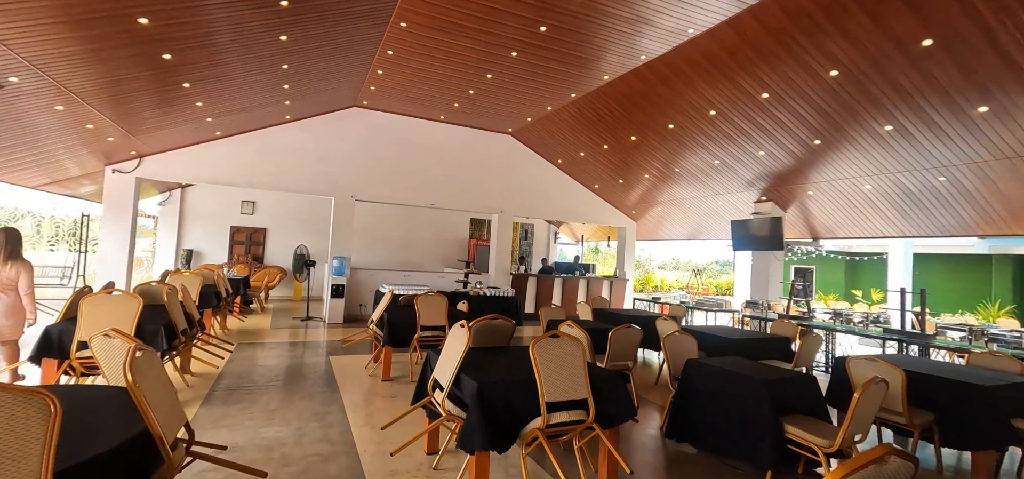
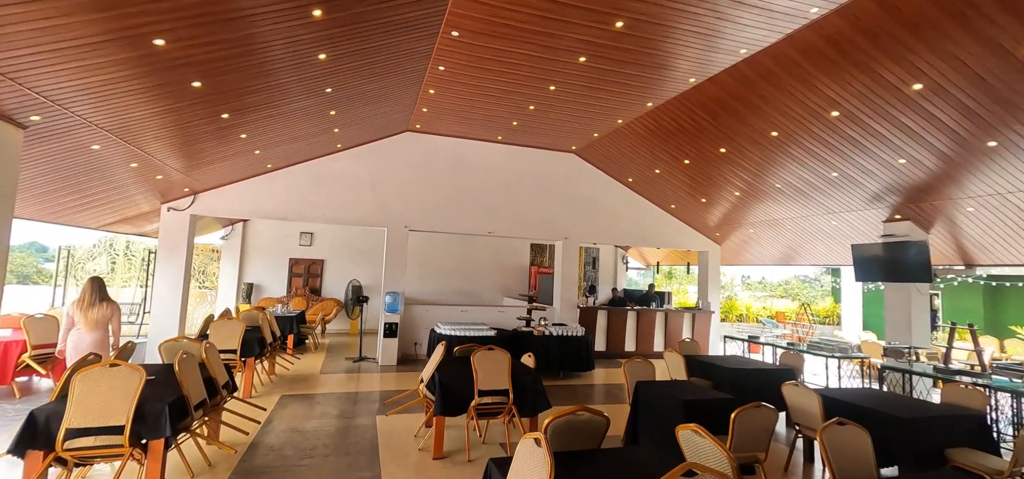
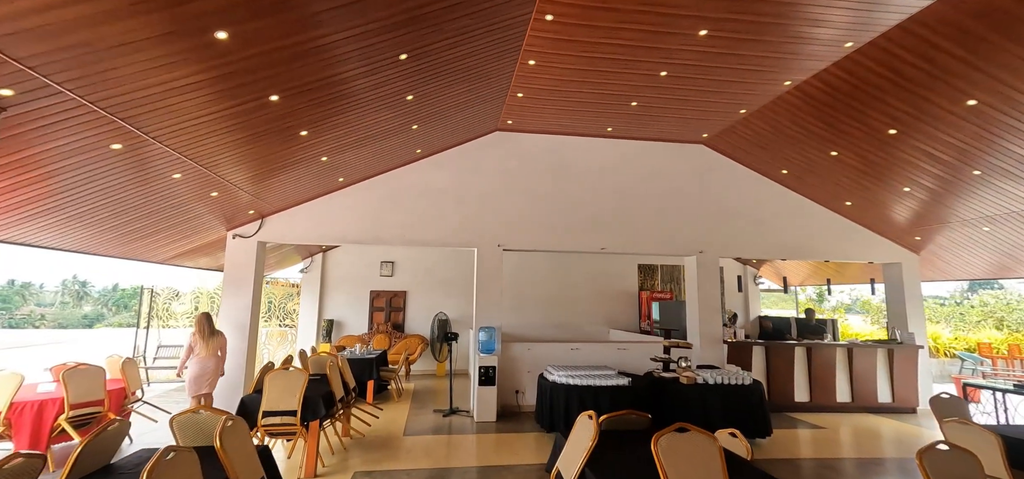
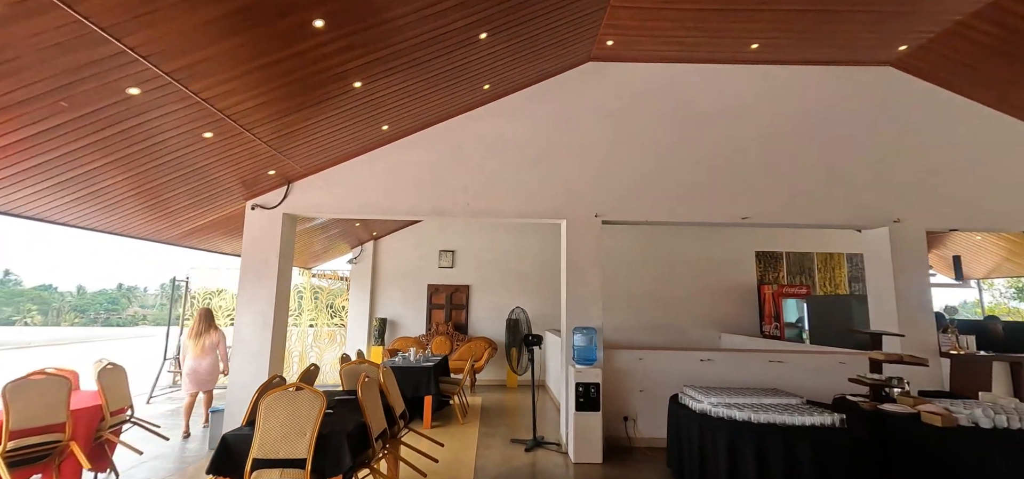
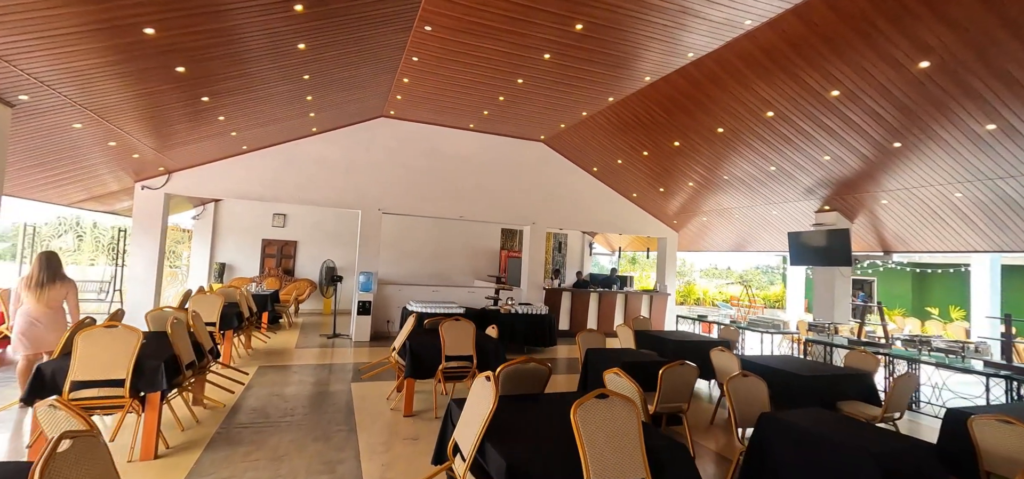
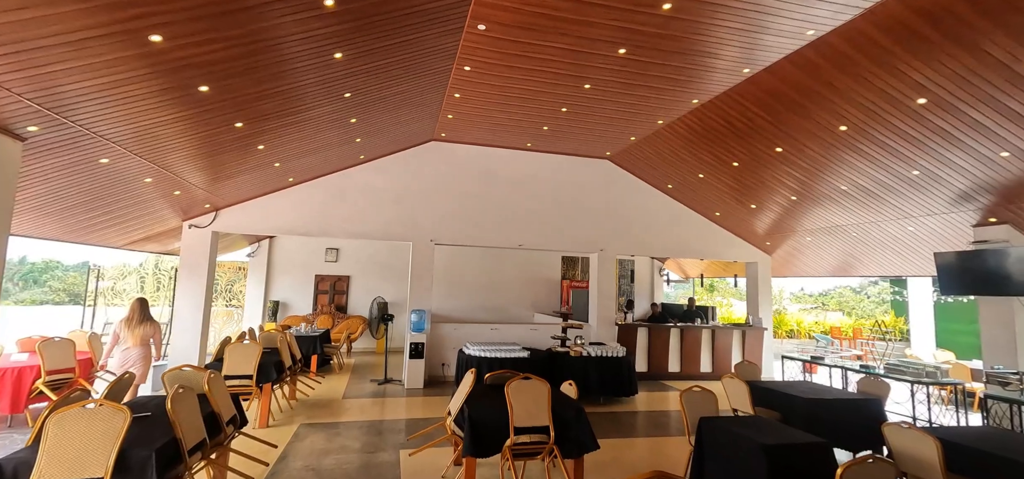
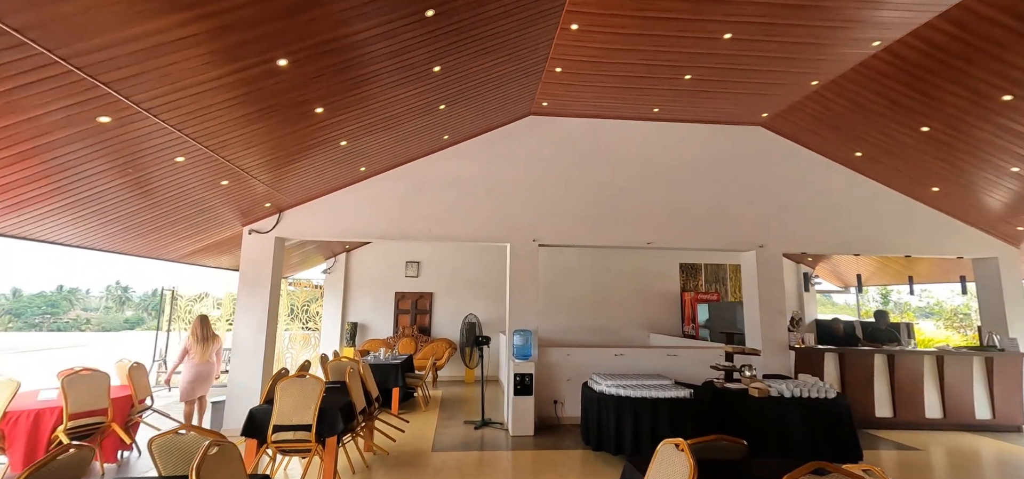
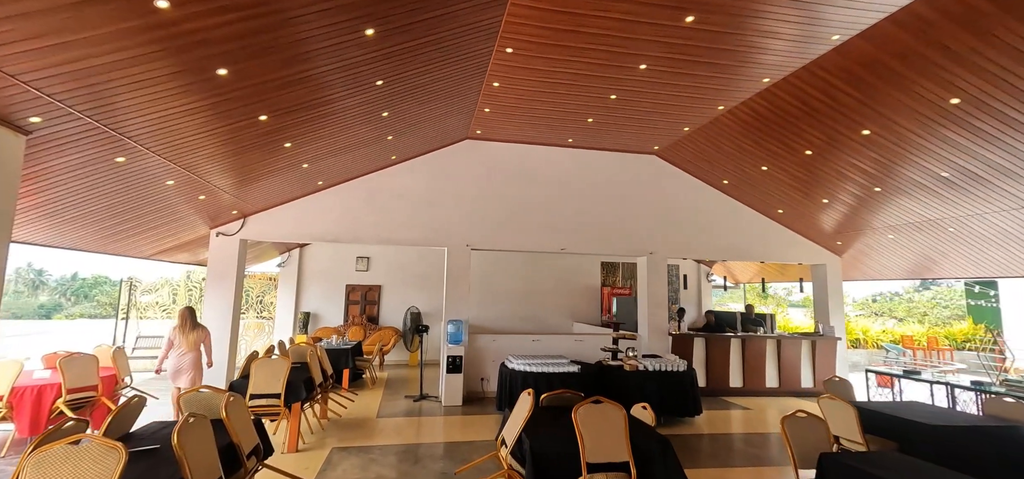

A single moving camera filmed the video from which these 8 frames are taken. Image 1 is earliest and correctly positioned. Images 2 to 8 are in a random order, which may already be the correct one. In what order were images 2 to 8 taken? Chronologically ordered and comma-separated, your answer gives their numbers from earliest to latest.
5, 2, 6, 8, 3, 7, 4
